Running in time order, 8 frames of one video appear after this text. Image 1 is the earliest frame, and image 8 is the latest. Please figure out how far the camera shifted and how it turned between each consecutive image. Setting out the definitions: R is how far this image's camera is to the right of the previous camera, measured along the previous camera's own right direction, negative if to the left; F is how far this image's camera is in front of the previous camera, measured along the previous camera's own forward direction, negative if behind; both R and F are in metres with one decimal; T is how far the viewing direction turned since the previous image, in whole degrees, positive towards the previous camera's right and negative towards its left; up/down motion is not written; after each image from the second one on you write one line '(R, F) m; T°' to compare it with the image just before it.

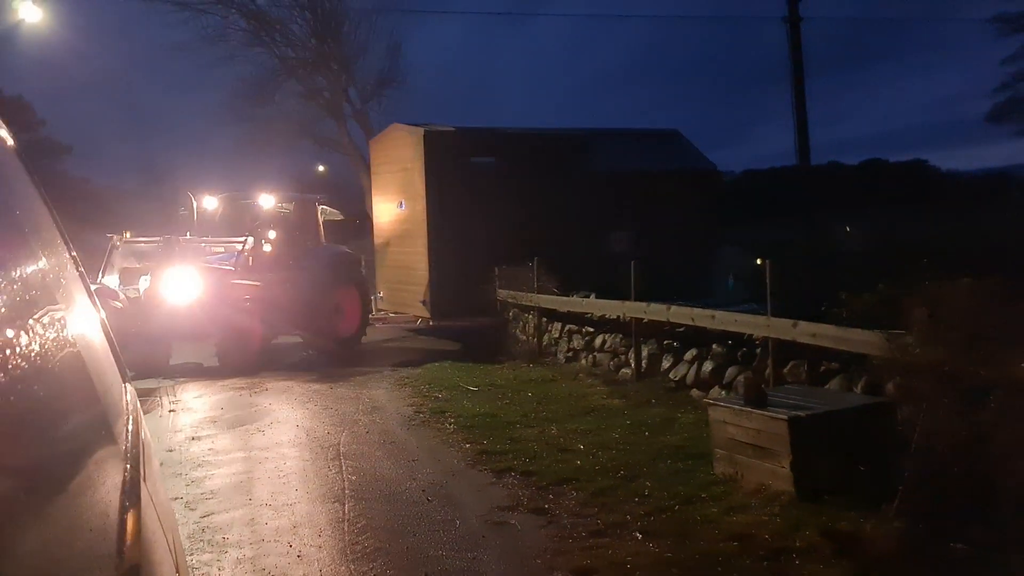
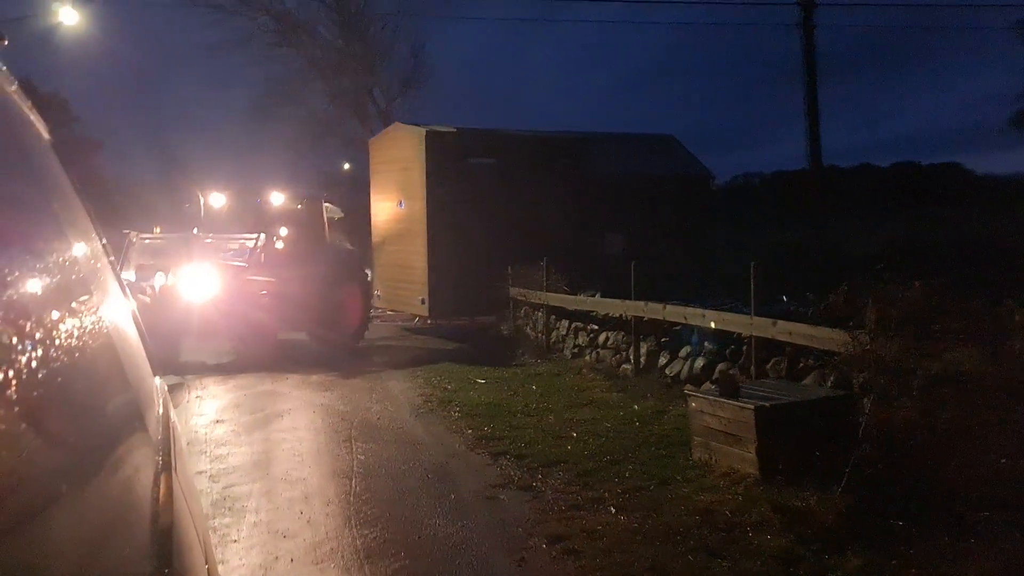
(+0.2, -0.6) m; -2°
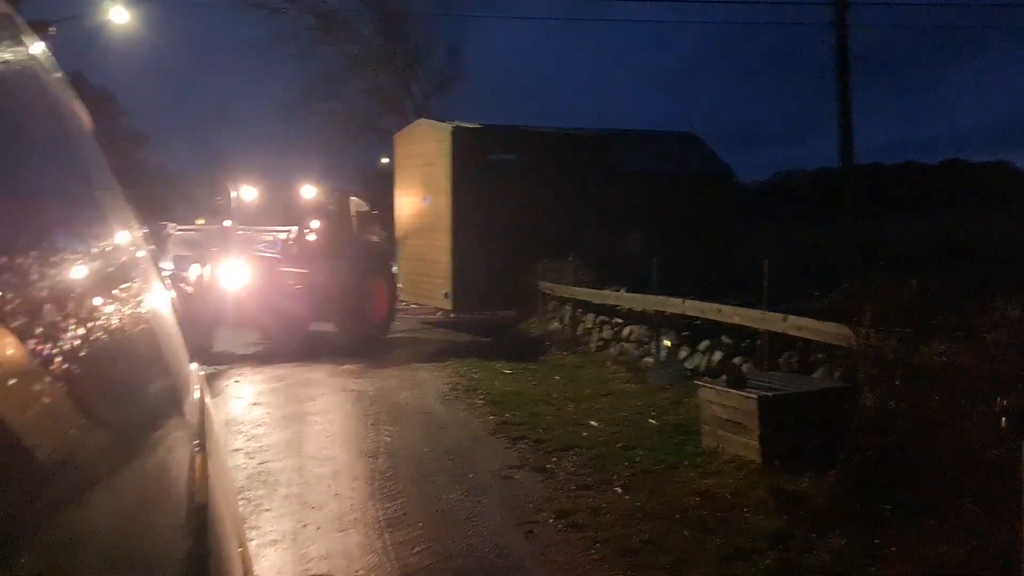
(+0.2, -0.4) m; -2°
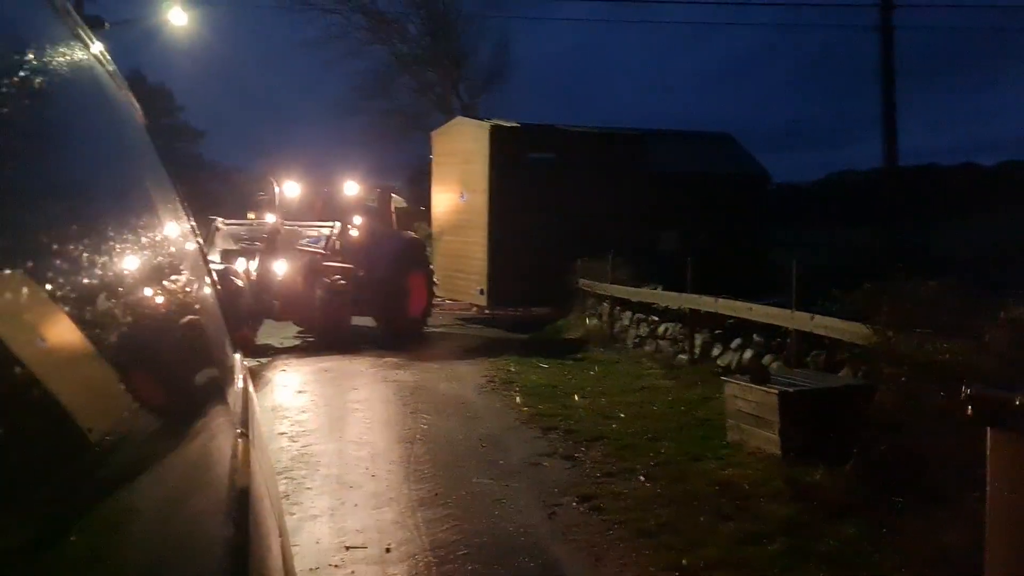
(+0.1, -0.3) m; -3°
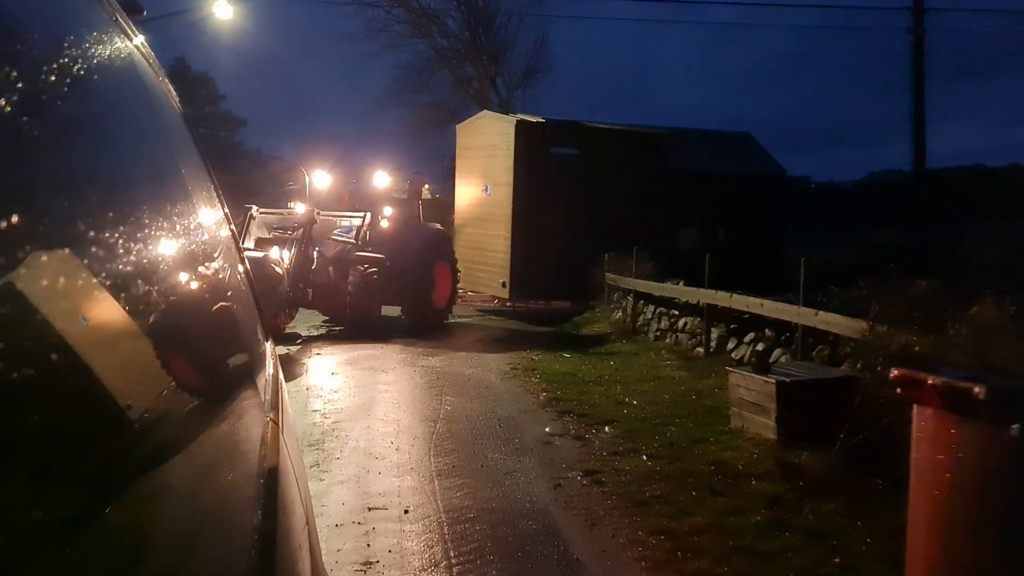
(+0.2, -0.6) m; -2°
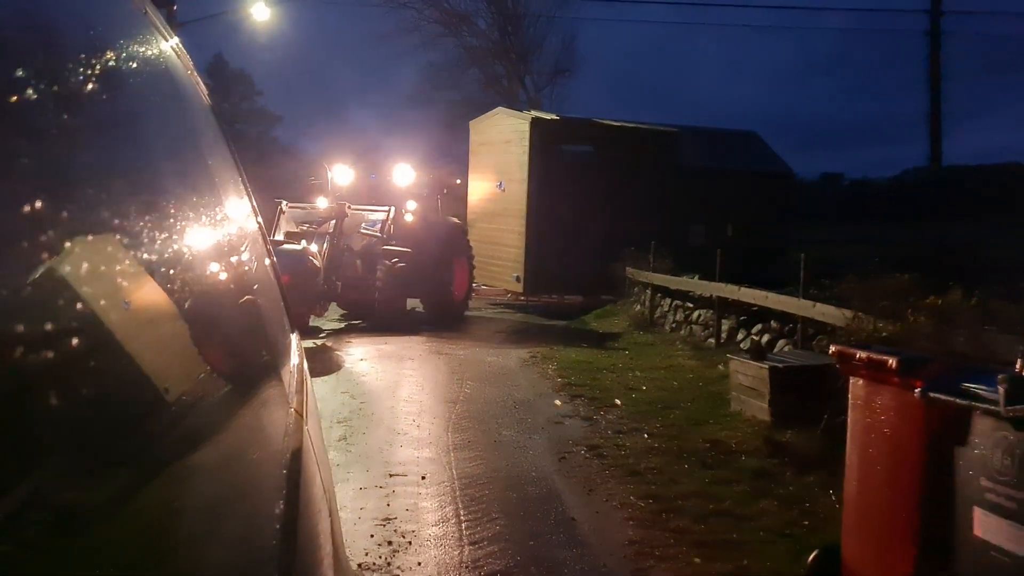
(+0.2, -0.6) m; -2°
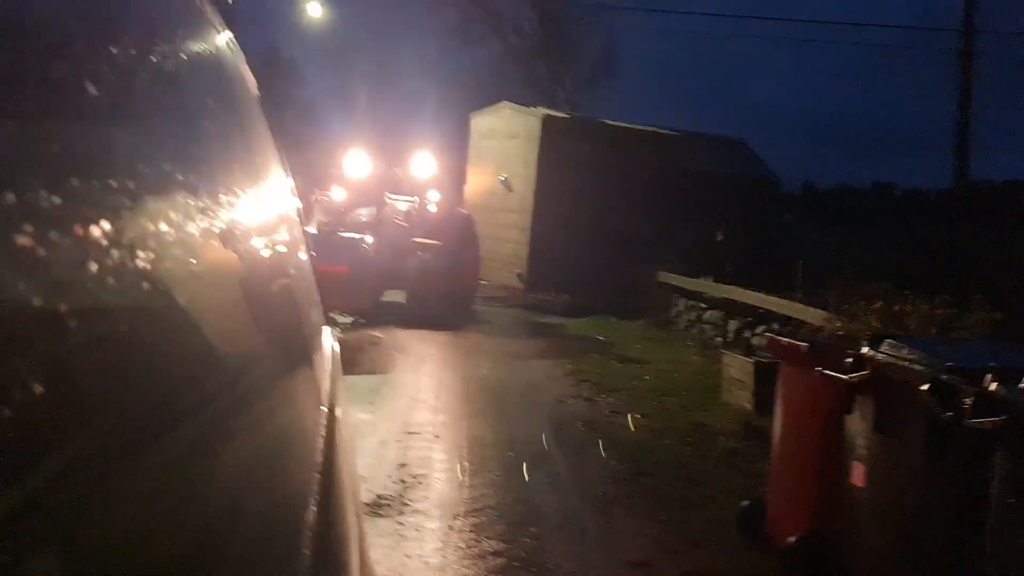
(+0.2, -1.0) m; -2°
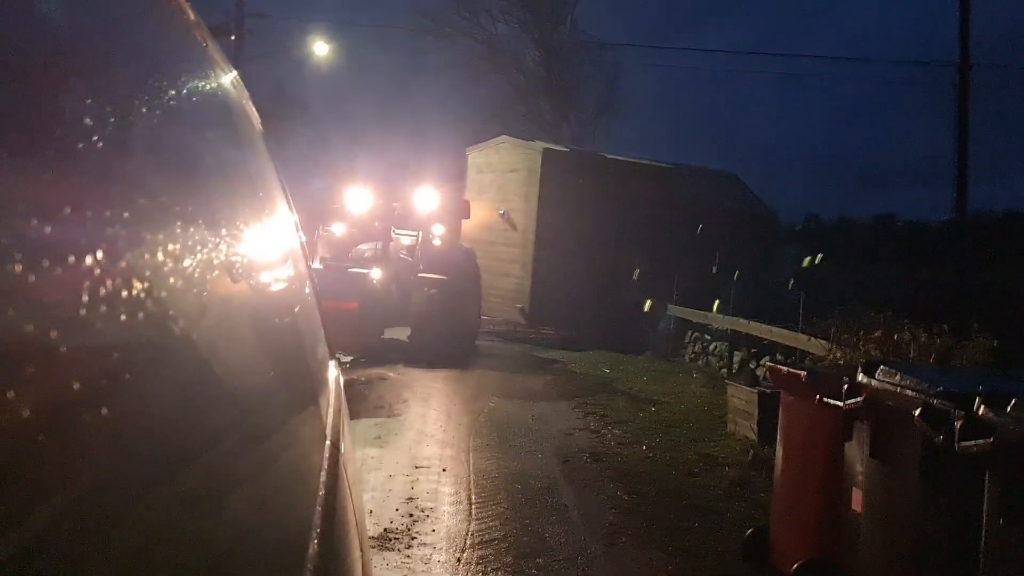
(0.0, -0.1) m; 0°
